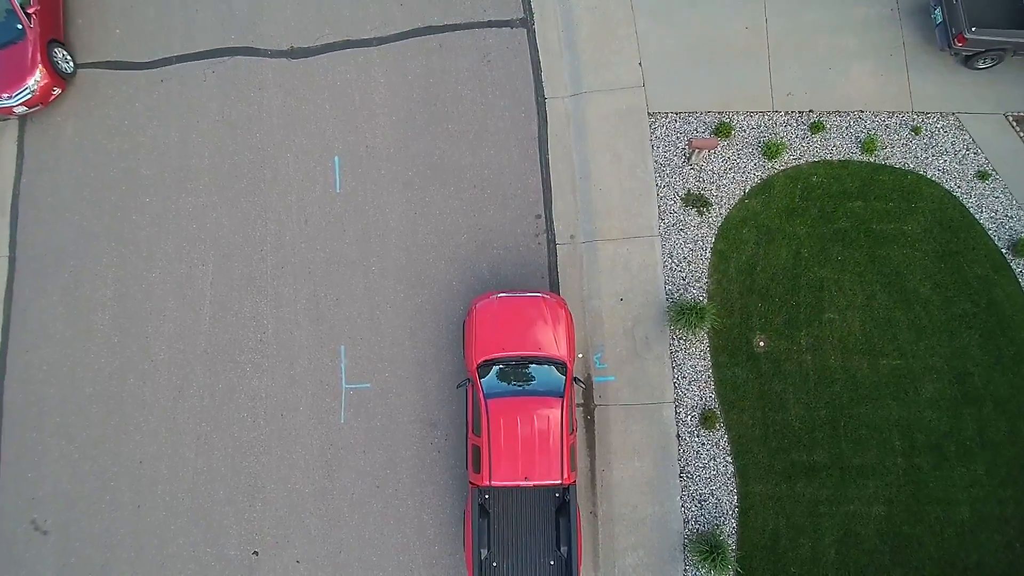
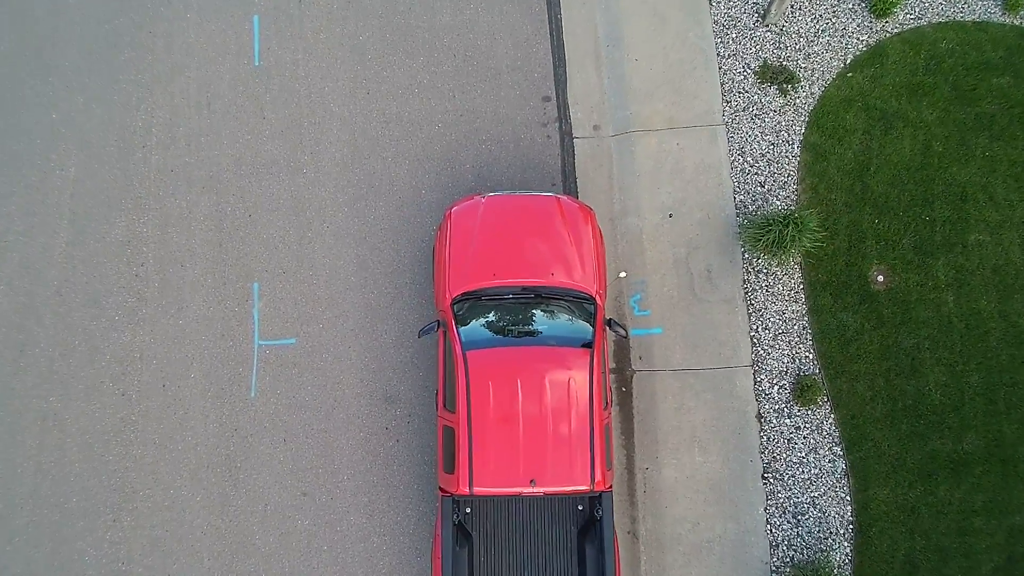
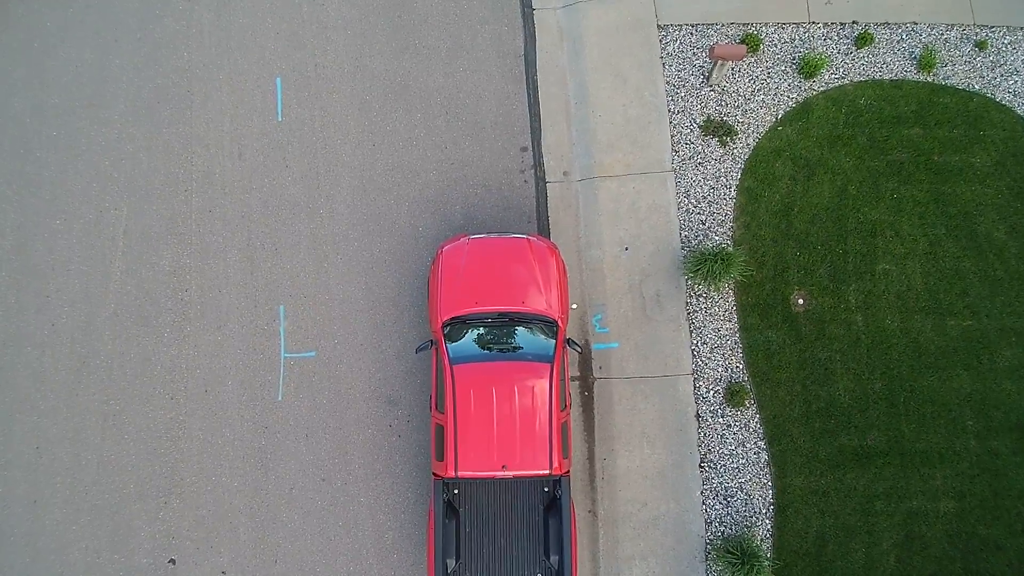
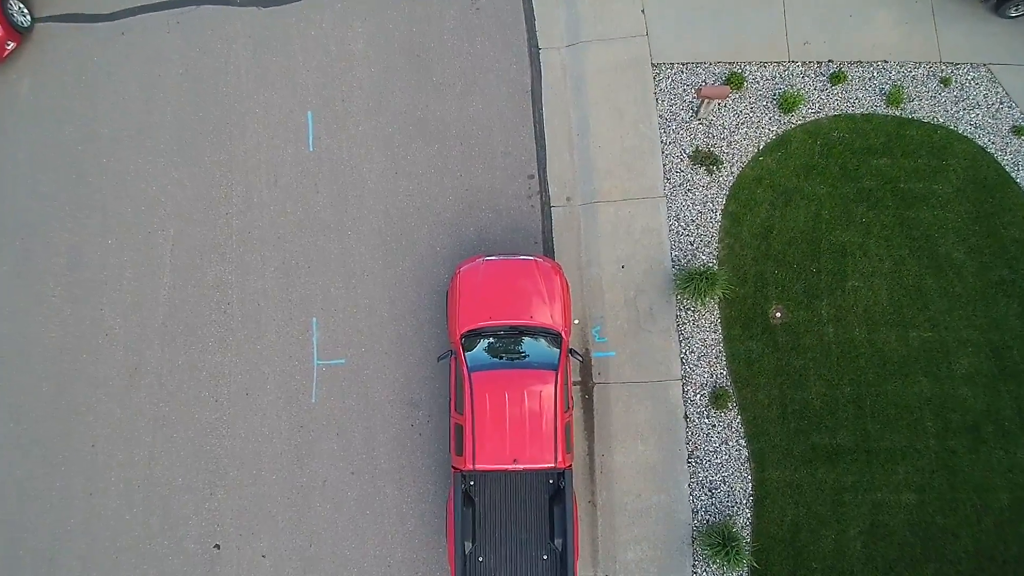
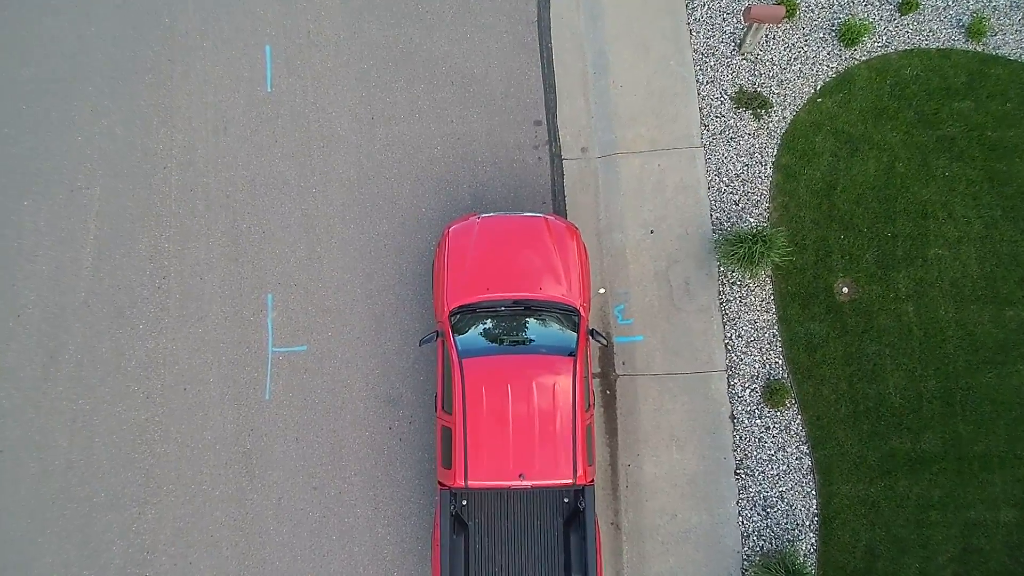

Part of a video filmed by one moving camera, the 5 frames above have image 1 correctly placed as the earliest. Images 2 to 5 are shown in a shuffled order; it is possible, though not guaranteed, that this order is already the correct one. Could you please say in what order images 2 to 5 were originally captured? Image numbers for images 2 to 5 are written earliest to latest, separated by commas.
4, 3, 5, 2
